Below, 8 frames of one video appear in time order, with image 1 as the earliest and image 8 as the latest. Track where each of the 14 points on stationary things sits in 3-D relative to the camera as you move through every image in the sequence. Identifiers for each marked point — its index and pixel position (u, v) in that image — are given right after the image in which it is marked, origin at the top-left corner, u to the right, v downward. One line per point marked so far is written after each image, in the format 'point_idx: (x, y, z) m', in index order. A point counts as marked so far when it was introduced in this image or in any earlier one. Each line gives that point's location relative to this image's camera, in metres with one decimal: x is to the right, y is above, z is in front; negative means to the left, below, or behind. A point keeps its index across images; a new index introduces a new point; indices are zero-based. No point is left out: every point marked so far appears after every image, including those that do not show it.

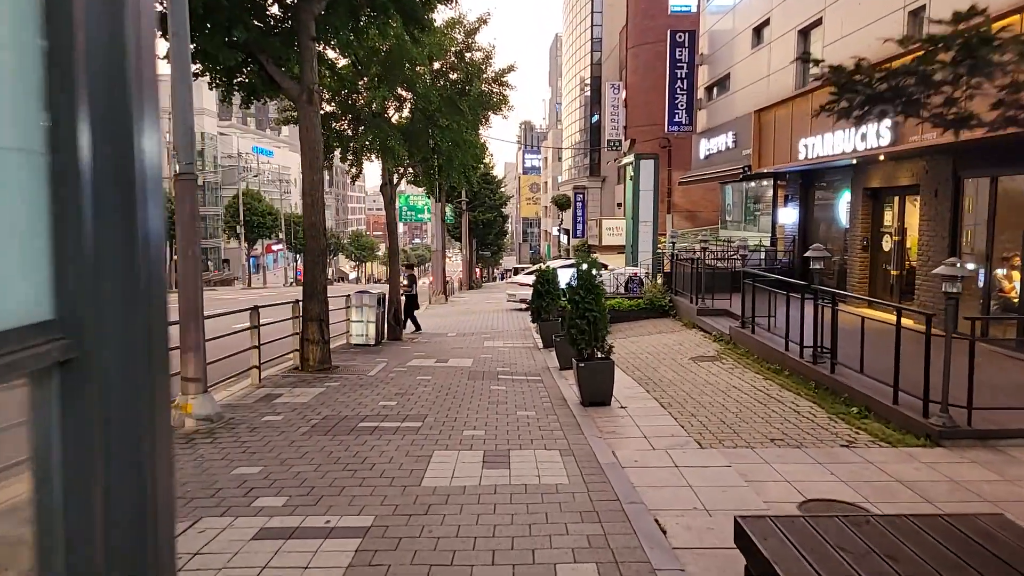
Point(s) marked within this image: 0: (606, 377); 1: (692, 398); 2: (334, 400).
0: (+1.0, -1.0, +8.3) m
1: (+2.2, -1.3, +8.7) m
2: (-2.1, -1.3, +8.7) m
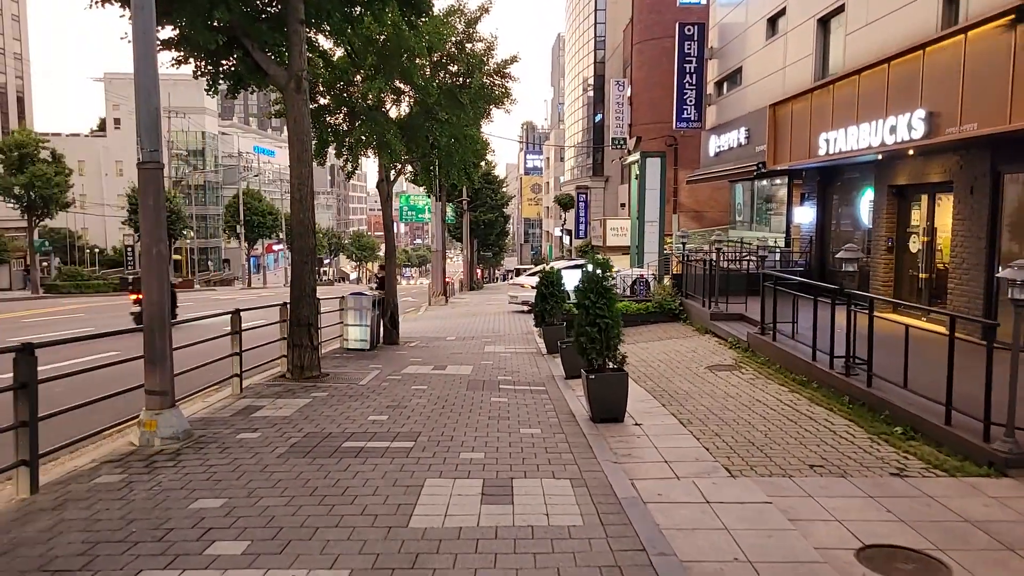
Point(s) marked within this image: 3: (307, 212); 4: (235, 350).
0: (+1.1, -1.1, +7.5) m
1: (+2.2, -1.4, +7.9) m
2: (-2.1, -1.4, +7.9) m
3: (-2.9, +1.1, +10.4) m
4: (-3.4, -0.8, +8.9) m
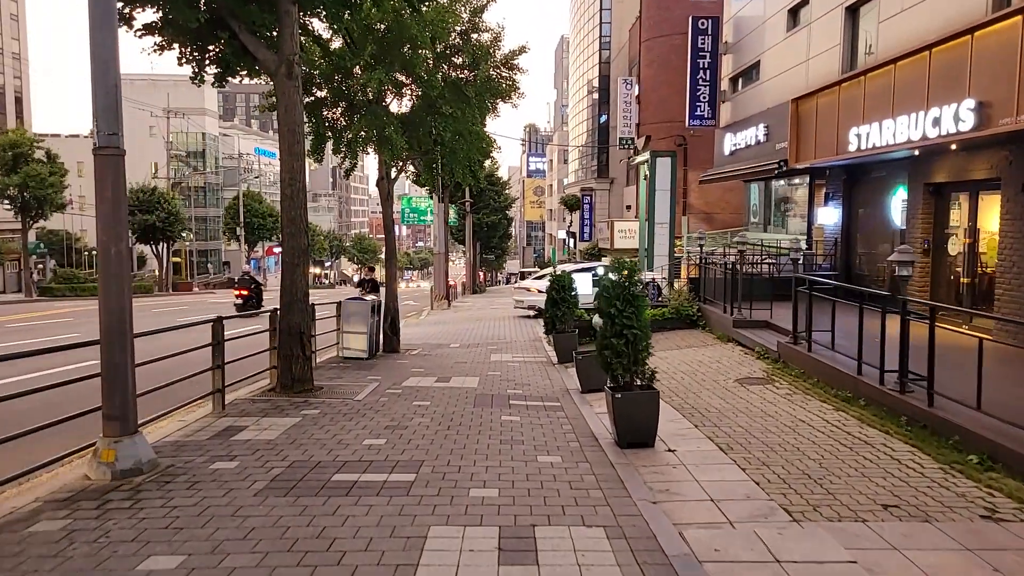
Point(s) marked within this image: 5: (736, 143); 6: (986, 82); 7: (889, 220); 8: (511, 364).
0: (+1.2, -1.1, +6.6) m
1: (+2.4, -1.4, +7.0) m
2: (-2.0, -1.4, +7.0) m
3: (-2.8, +1.0, +9.5) m
4: (-3.3, -0.8, +8.0) m
5: (+6.1, +4.0, +19.9) m
6: (+6.3, +2.7, +9.7) m
7: (+7.3, +1.3, +14.1) m
8: (0.0, -1.3, +12.9) m
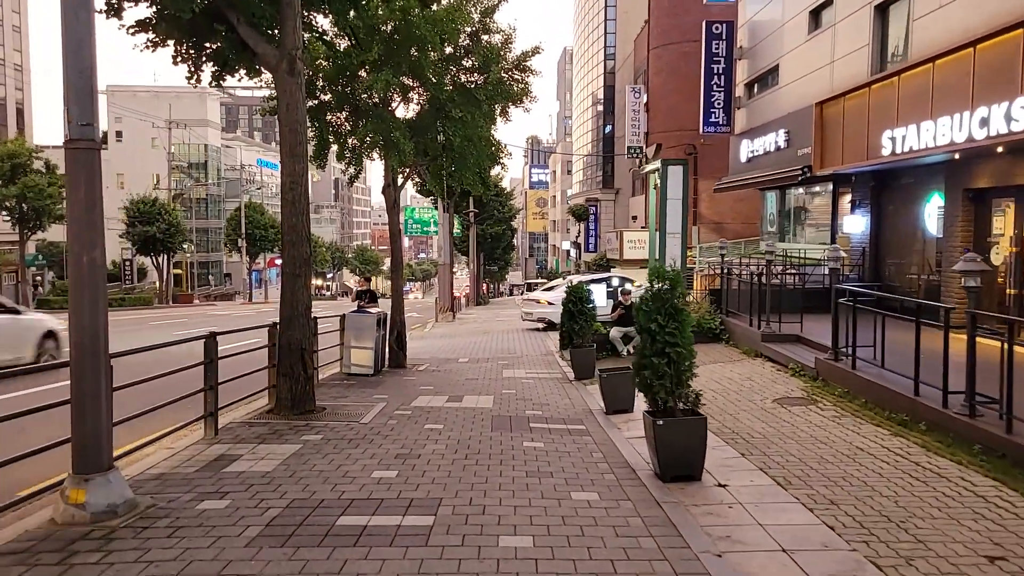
0: (+1.4, -1.2, +5.8) m
1: (+2.6, -1.5, +6.2) m
2: (-1.7, -1.5, +6.3) m
3: (-2.6, +0.9, +8.8) m
4: (-3.0, -1.0, +7.3) m
5: (+6.4, +3.6, +19.2) m
6: (+6.6, +2.6, +9.0) m
7: (+7.5, +1.1, +13.4) m
8: (+0.2, -1.5, +12.1) m
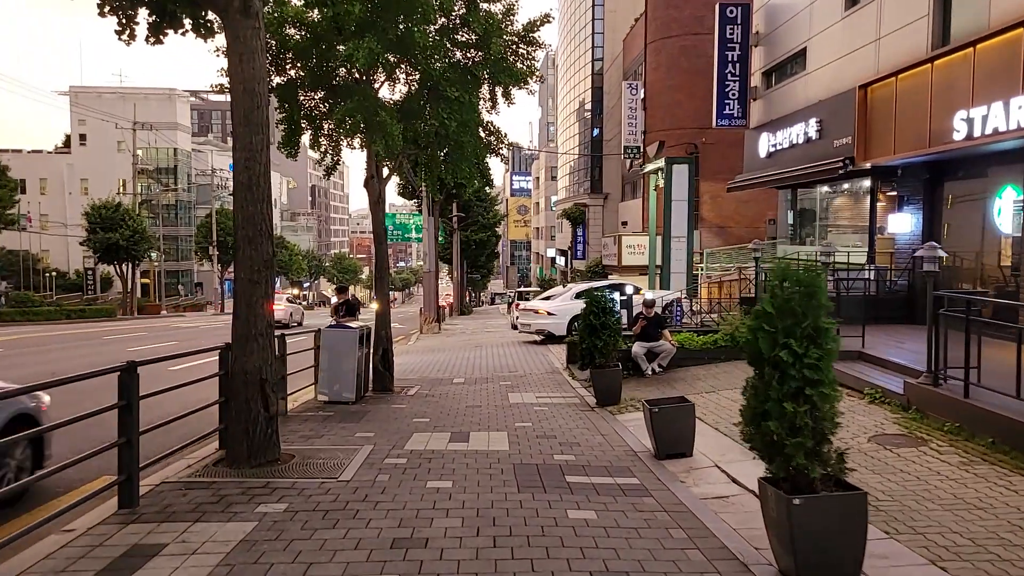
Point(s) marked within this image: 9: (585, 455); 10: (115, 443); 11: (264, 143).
0: (+1.8, -1.3, +3.9) m
1: (+2.9, -1.6, +4.3) m
2: (-1.4, -1.6, +4.2) m
3: (-2.3, +0.8, +6.7) m
4: (-2.7, -1.0, +5.2) m
5: (+6.3, +3.5, +17.4) m
6: (+6.8, +2.5, +7.2) m
7: (+7.6, +1.0, +11.6) m
8: (+0.4, -1.7, +10.1) m
9: (+0.7, -1.7, +7.2) m
10: (-2.7, -1.1, +5.0) m
11: (-2.3, +1.3, +6.7) m
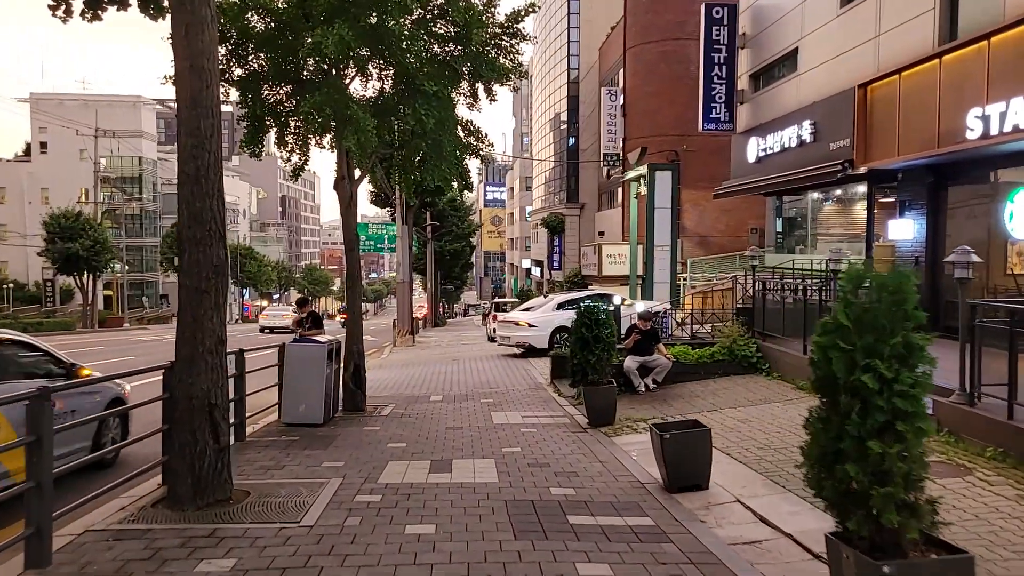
0: (+1.8, -1.3, +3.0) m
1: (+2.9, -1.6, +3.5) m
2: (-1.4, -1.6, +3.2) m
3: (-2.4, +0.7, +5.7) m
4: (-2.8, -1.1, +4.2) m
5: (+5.8, +3.2, +16.8) m
6: (+6.7, +2.5, +6.6) m
7: (+7.3, +0.9, +11.0) m
8: (+0.2, -1.8, +9.2) m
9: (+0.6, -1.7, +6.3) m
10: (-2.7, -1.1, +4.0) m
11: (-2.3, +1.3, +5.8) m
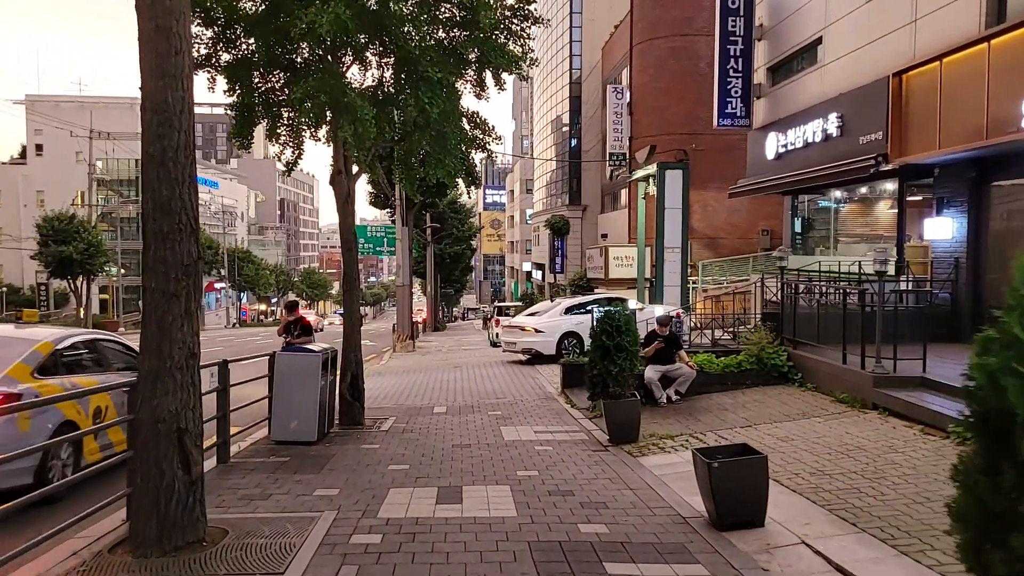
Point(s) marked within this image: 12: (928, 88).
0: (+2.0, -1.3, +2.1) m
1: (+3.1, -1.6, +2.6) m
2: (-1.2, -1.6, +2.3) m
3: (-2.2, +0.7, +4.9) m
4: (-2.6, -1.1, +3.3) m
5: (+6.0, +3.2, +16.0) m
6: (+6.8, +2.4, +5.7) m
7: (+7.5, +0.8, +10.1) m
8: (+0.3, -1.8, +8.3) m
9: (+0.8, -1.8, +5.4) m
10: (-2.6, -1.1, +3.1) m
11: (-2.2, +1.2, +4.9) m
12: (+6.3, +3.0, +11.2) m
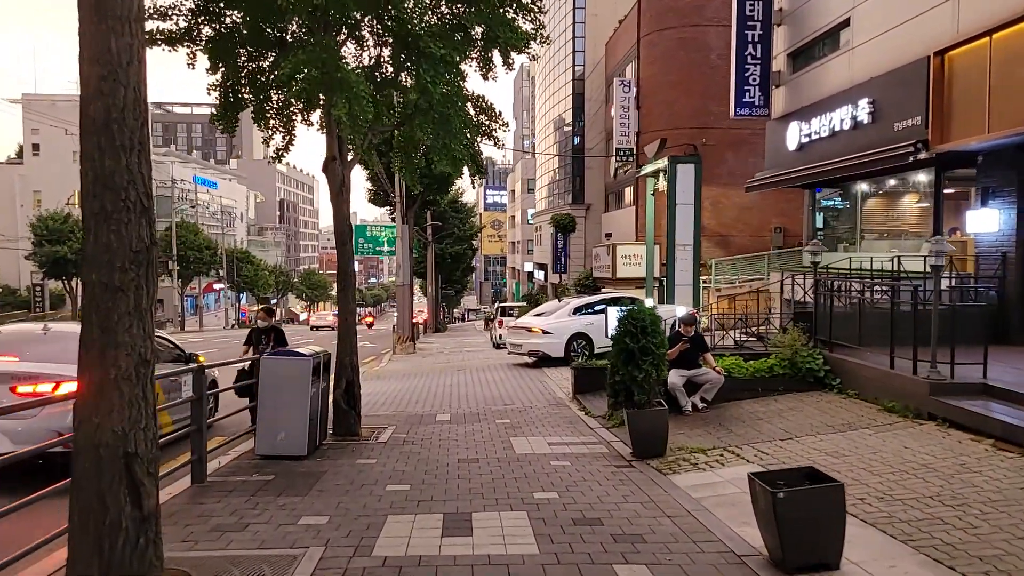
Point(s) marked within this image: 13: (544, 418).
0: (+2.1, -1.2, +1.2) m
1: (+3.2, -1.6, +1.7) m
2: (-1.1, -1.6, +1.4) m
3: (-2.1, +0.7, +4.0) m
4: (-2.5, -1.1, +2.3) m
5: (+6.1, +3.2, +15.1) m
6: (+7.0, +2.5, +4.8) m
7: (+7.6, +0.9, +9.2) m
8: (+0.5, -1.8, +7.4) m
9: (+0.9, -1.7, +4.5) m
10: (-2.4, -1.1, +2.2) m
11: (-2.1, +1.3, +4.0) m
12: (+6.5, +3.1, +10.3) m
13: (+0.5, -1.9, +10.5) m
